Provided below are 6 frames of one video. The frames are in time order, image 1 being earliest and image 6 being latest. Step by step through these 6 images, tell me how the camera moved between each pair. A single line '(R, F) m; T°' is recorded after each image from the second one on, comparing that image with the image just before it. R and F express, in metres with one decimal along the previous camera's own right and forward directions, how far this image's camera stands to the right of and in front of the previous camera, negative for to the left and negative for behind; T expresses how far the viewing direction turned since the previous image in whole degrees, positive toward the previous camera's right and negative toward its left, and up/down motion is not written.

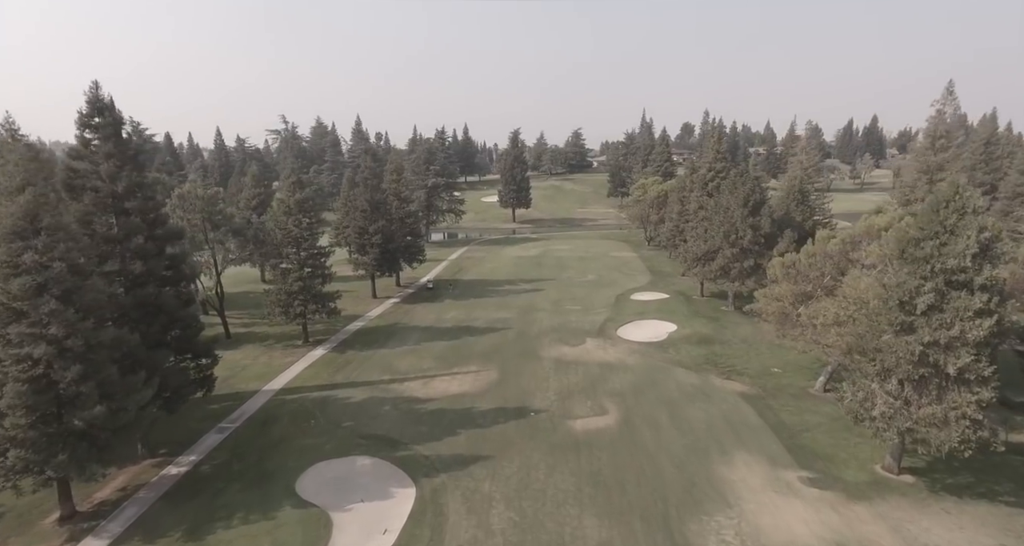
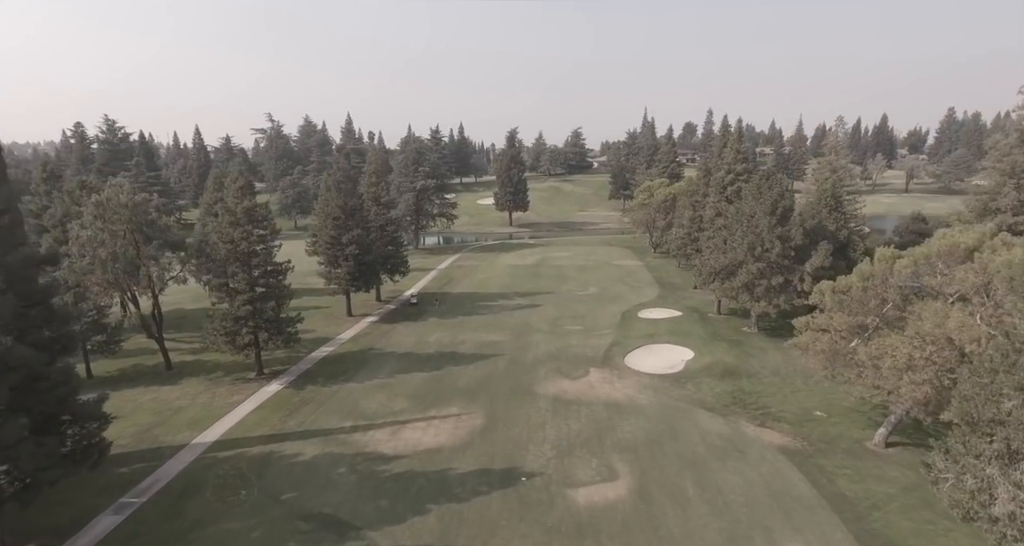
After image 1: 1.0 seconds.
(+0.5, +5.8) m; 0°
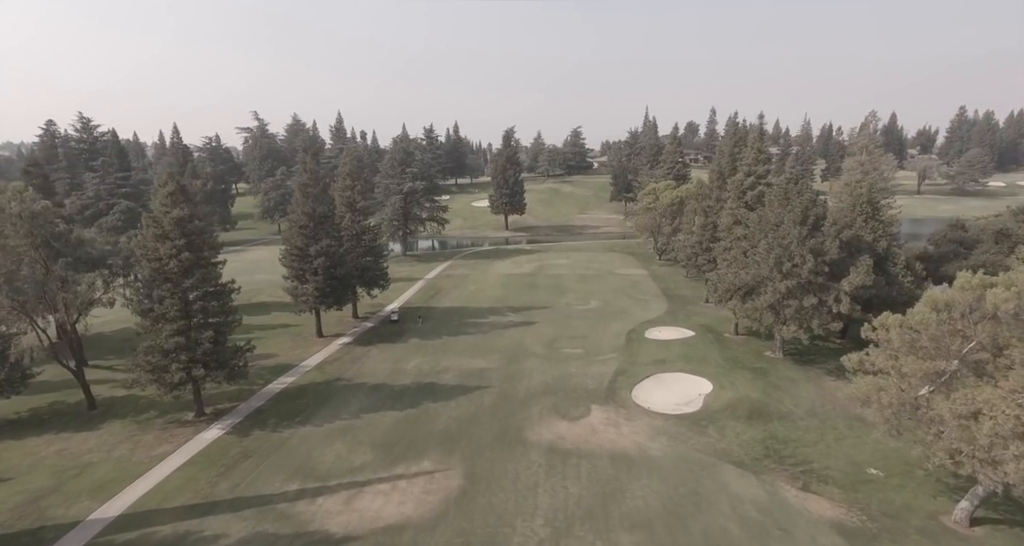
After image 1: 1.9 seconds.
(+0.5, +5.3) m; 0°
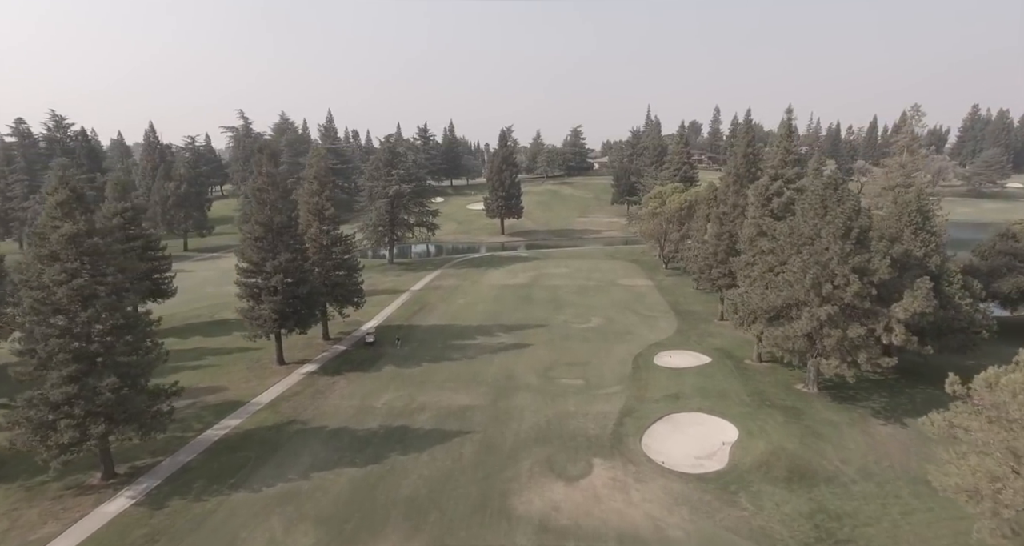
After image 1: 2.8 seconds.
(+0.6, +5.3) m; 0°
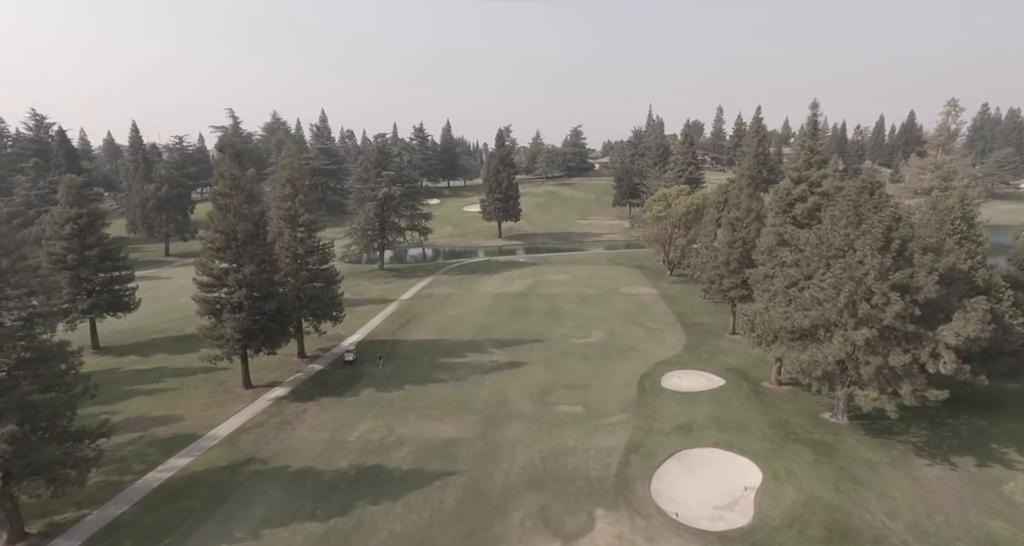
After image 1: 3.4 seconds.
(+0.4, +3.6) m; 0°
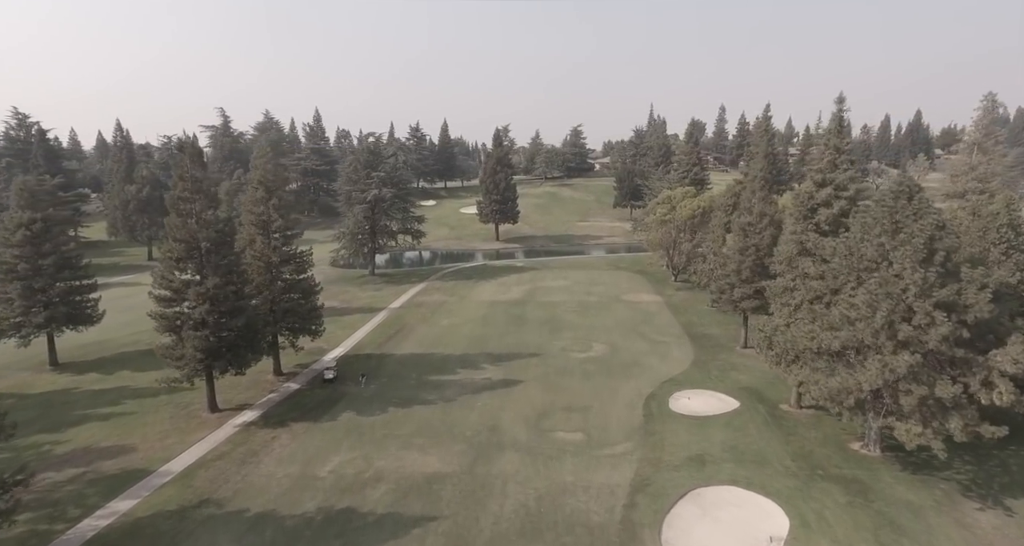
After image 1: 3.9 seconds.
(+0.3, +3.0) m; 0°
